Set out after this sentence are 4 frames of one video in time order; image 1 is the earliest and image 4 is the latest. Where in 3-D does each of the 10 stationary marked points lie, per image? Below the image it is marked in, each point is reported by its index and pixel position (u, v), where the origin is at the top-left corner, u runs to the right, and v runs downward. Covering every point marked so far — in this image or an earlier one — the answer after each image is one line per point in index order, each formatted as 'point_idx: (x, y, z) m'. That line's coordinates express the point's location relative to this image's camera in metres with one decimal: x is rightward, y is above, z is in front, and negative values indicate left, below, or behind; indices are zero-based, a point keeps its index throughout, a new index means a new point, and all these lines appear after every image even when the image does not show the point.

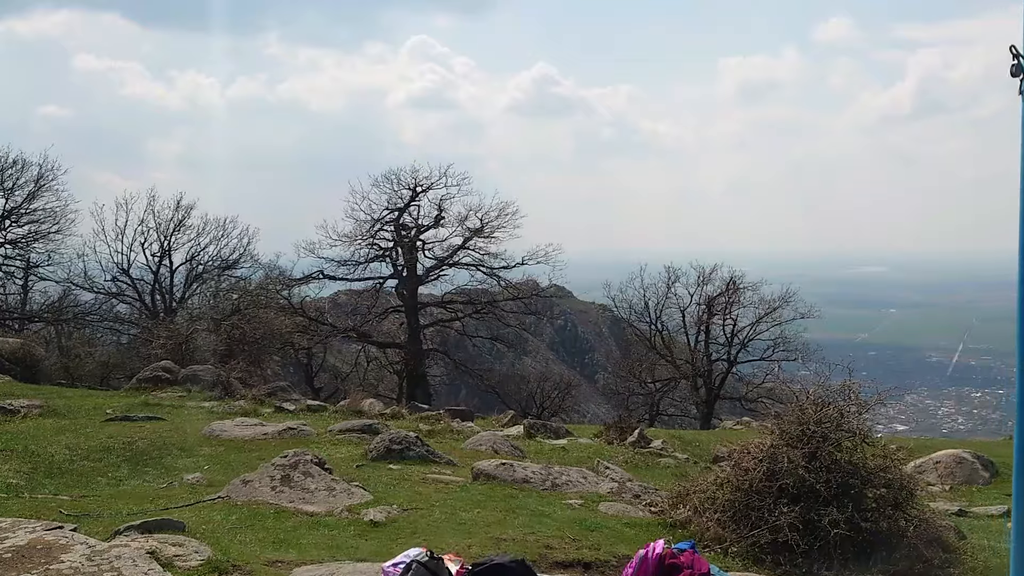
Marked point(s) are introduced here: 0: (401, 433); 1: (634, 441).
0: (-1.9, -2.5, +12.4) m
1: (+2.6, -3.2, +14.9) m
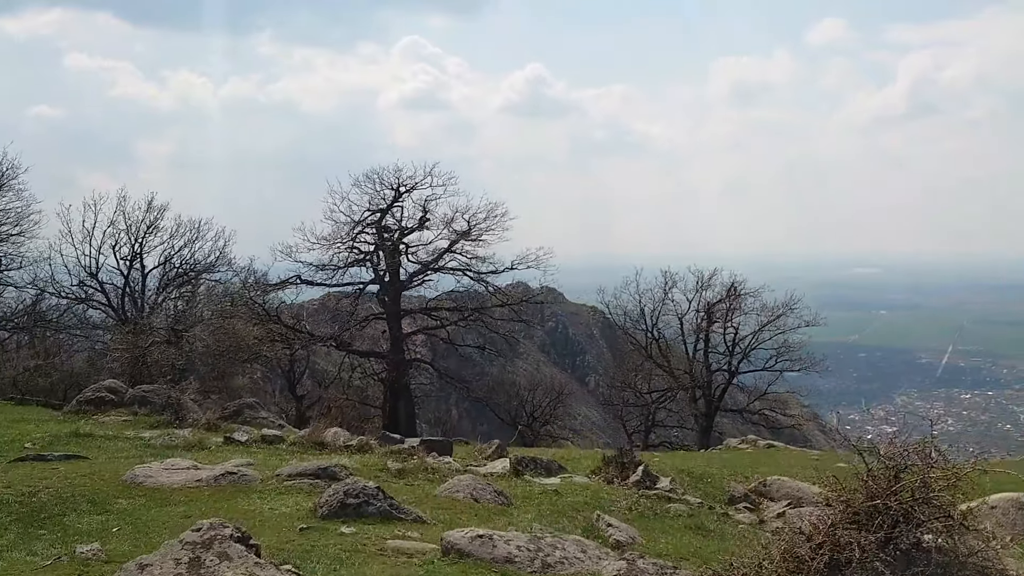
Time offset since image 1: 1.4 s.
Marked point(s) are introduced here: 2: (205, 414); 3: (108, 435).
0: (-2.2, -2.8, +10.3) m
1: (+2.3, -3.5, +12.9) m
2: (-8.0, -3.3, +18.6) m
3: (-8.6, -3.1, +15.1) m
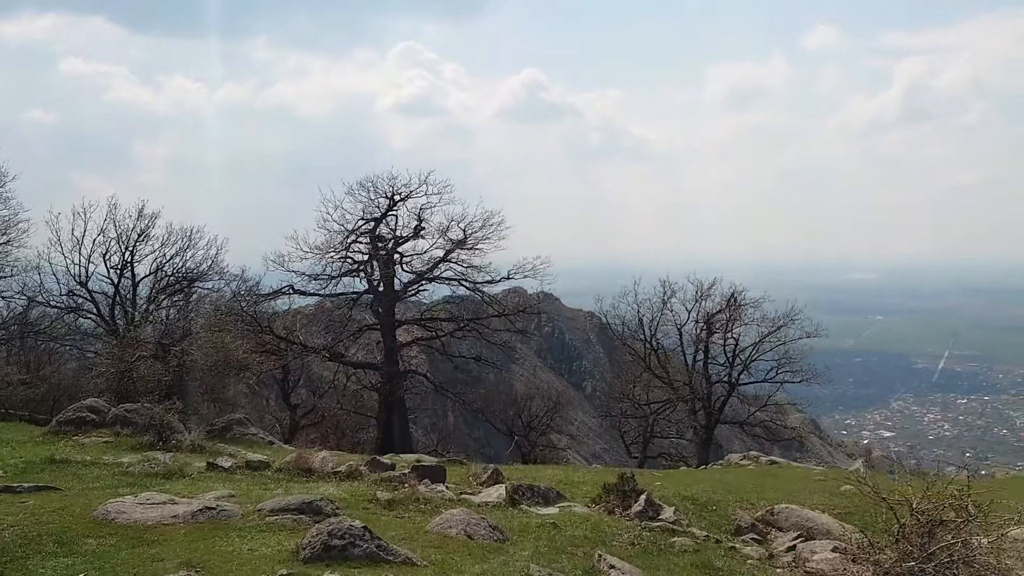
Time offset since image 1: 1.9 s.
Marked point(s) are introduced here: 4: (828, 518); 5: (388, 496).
0: (-2.2, -3.1, +9.6) m
1: (+2.2, -3.8, +12.2) m
2: (-8.1, -3.7, +17.9) m
3: (-8.6, -3.5, +14.4) m
4: (+5.7, -4.1, +12.7) m
5: (-2.1, -3.5, +12.1) m
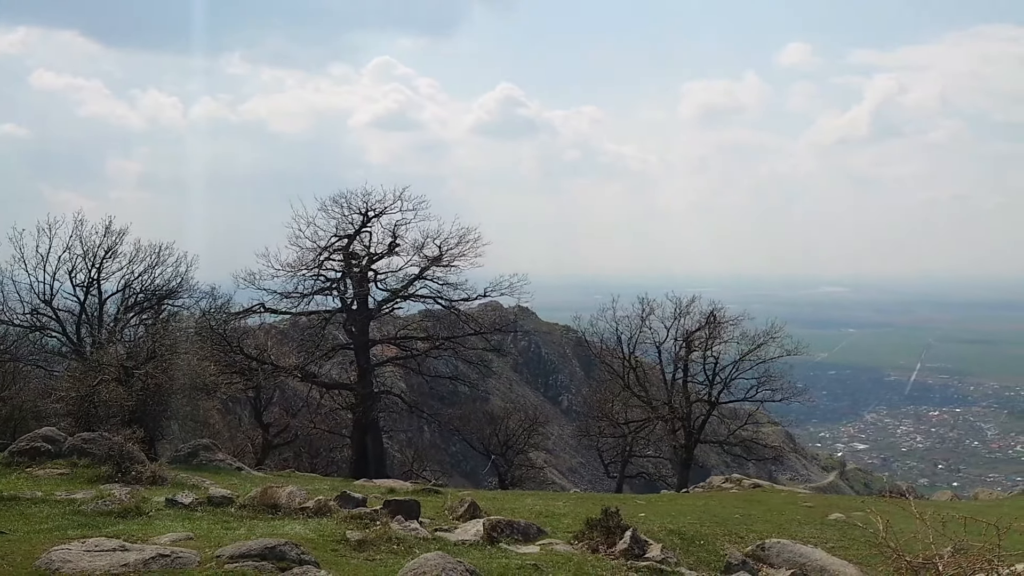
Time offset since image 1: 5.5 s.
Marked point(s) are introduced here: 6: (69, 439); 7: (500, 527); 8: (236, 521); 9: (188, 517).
0: (-2.5, -3.5, +8.9) m
1: (+1.8, -4.3, +11.7) m
2: (-8.6, -4.2, +17.0) m
3: (-9.1, -4.0, +13.5) m
4: (+5.3, -4.5, +12.3) m
5: (-2.4, -4.0, +11.4) m
6: (-11.0, -3.7, +17.6) m
7: (-0.2, -4.1, +12.4) m
8: (-4.8, -4.0, +12.4) m
9: (-5.7, -4.0, +12.5) m
